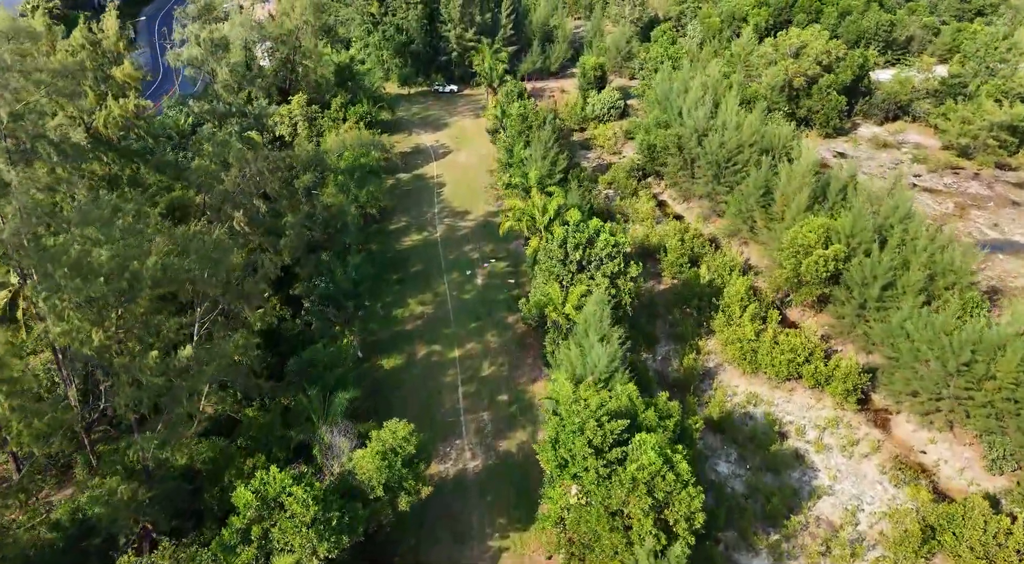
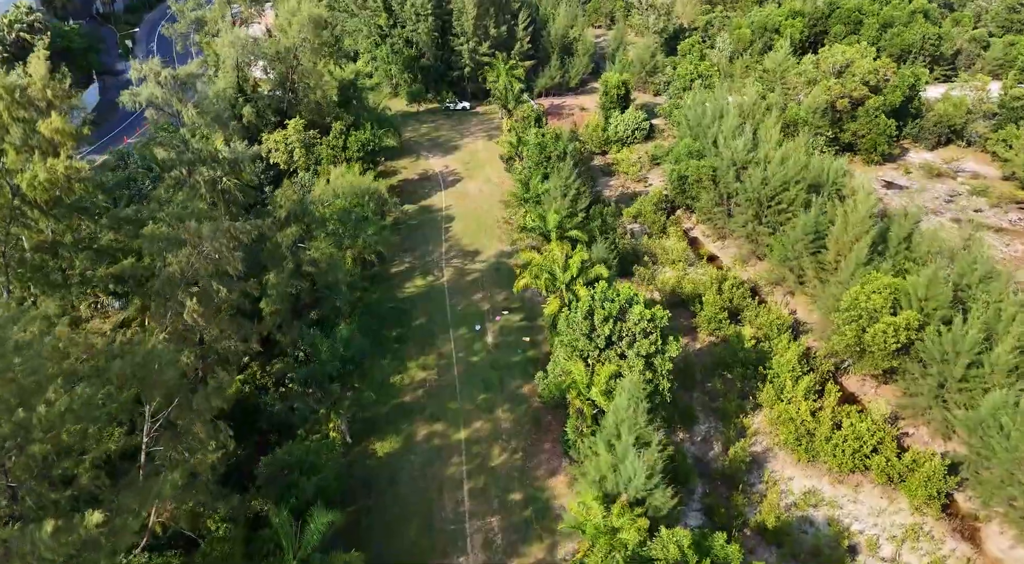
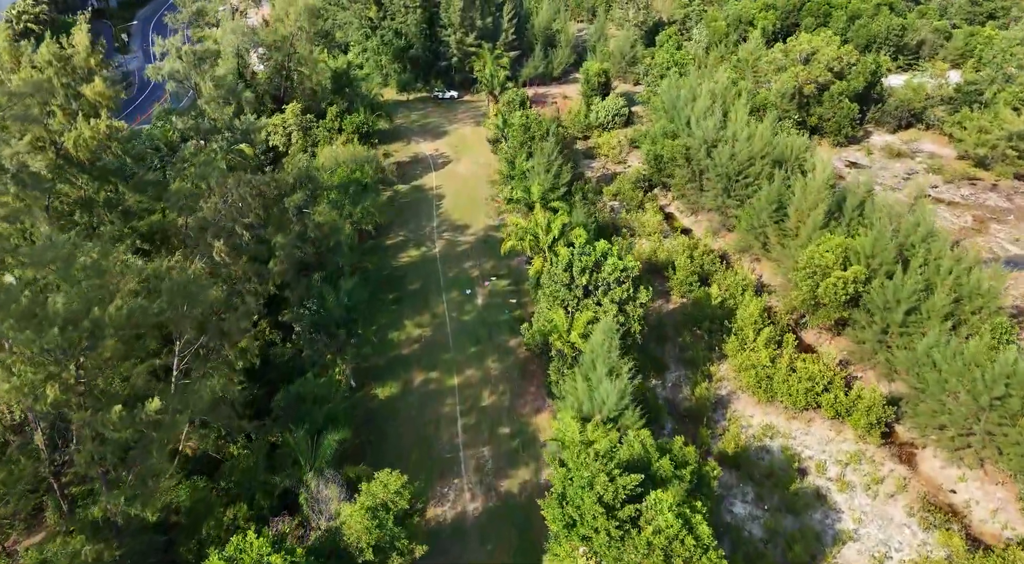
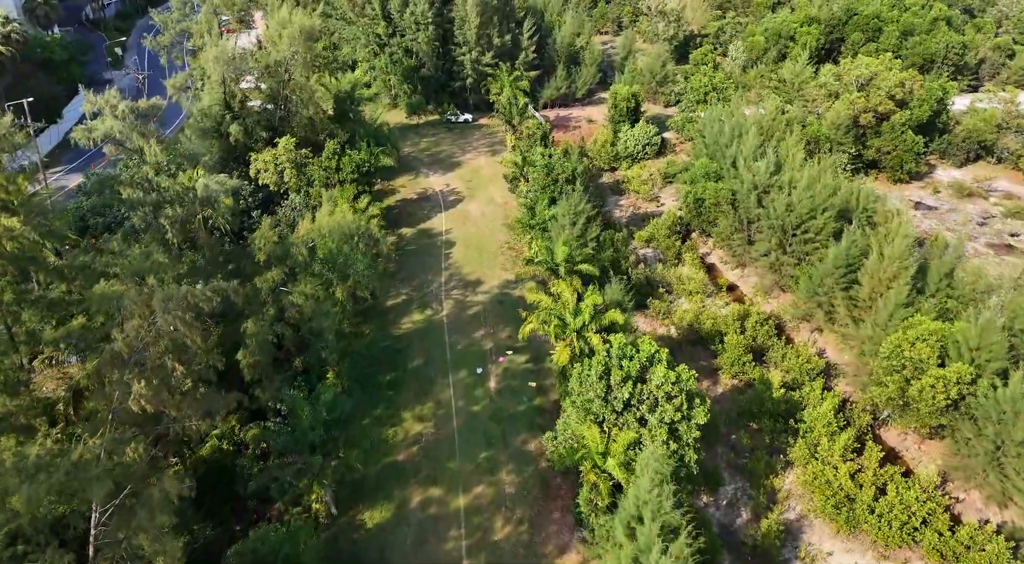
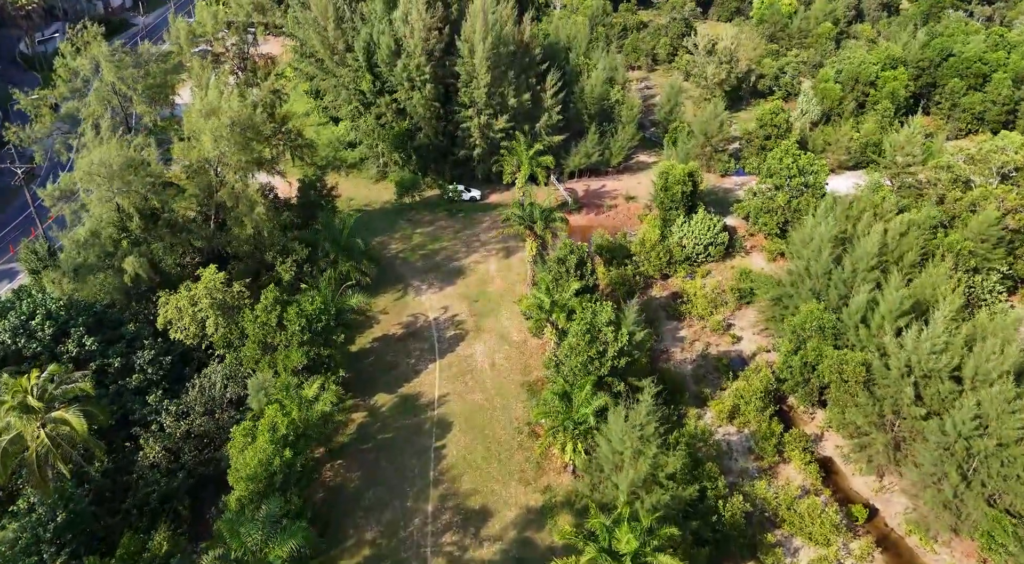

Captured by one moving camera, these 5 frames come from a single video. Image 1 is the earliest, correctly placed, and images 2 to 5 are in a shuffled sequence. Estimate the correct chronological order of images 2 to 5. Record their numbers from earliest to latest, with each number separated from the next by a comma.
3, 2, 4, 5
